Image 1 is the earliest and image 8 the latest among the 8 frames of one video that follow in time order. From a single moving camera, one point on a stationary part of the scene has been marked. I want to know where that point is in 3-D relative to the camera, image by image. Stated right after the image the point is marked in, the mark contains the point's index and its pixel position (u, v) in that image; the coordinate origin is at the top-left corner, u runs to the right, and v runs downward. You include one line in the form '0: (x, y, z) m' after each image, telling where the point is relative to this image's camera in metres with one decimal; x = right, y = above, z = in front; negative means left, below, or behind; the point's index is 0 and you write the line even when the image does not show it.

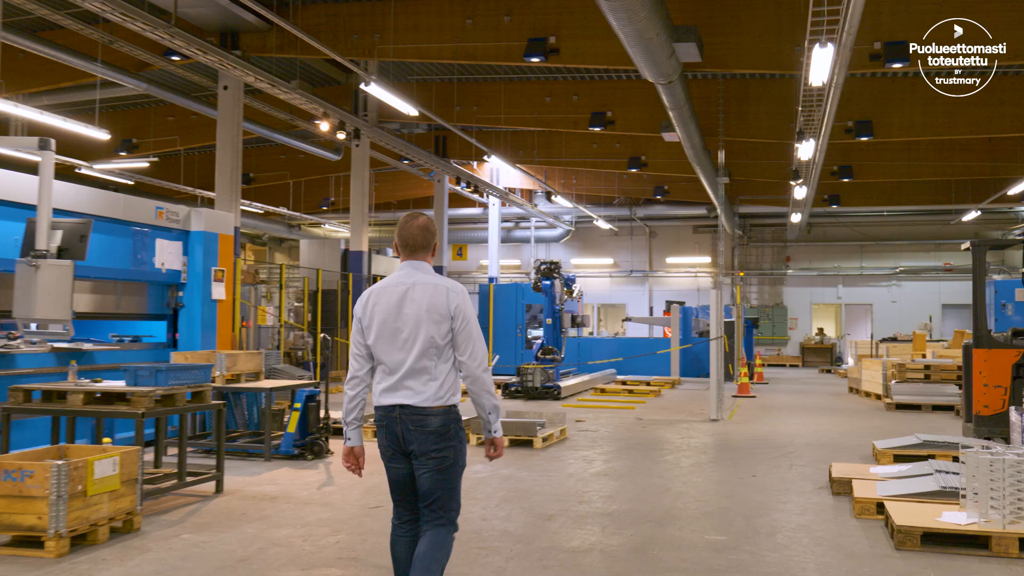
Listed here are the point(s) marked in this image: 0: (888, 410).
0: (+4.9, -1.6, +12.1) m
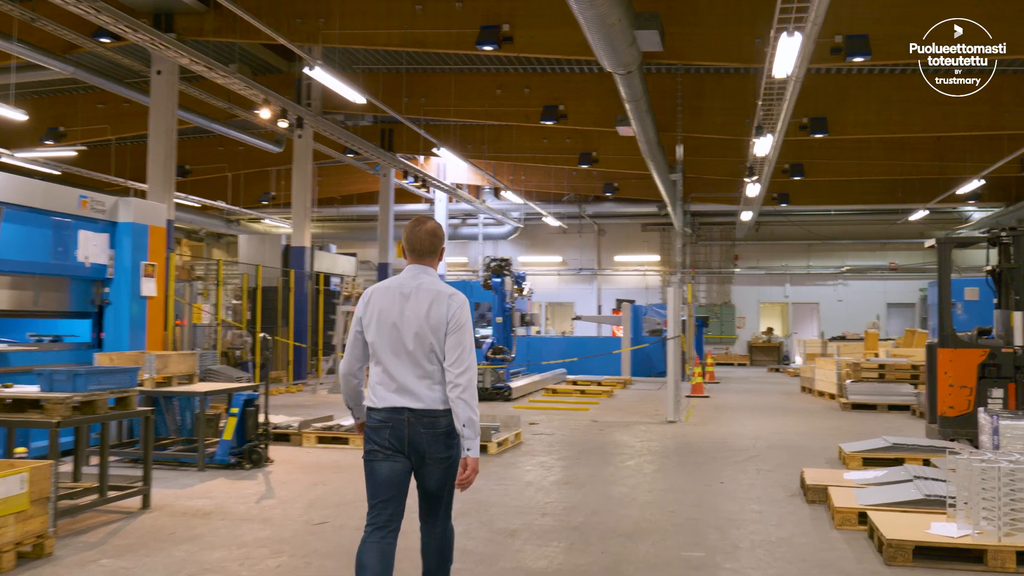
0: (+4.3, -1.6, +12.0) m
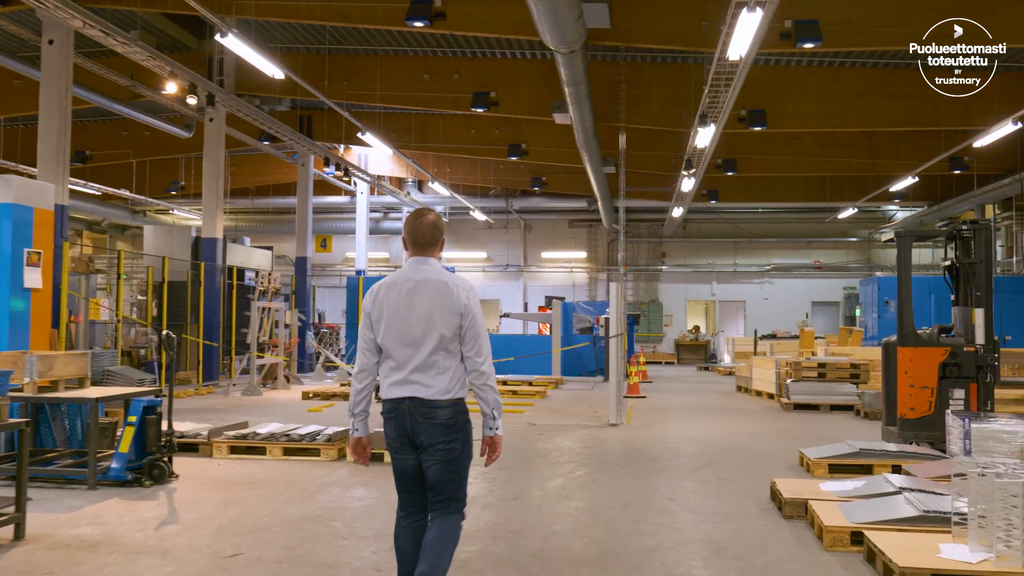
0: (+3.4, -1.5, +11.6) m
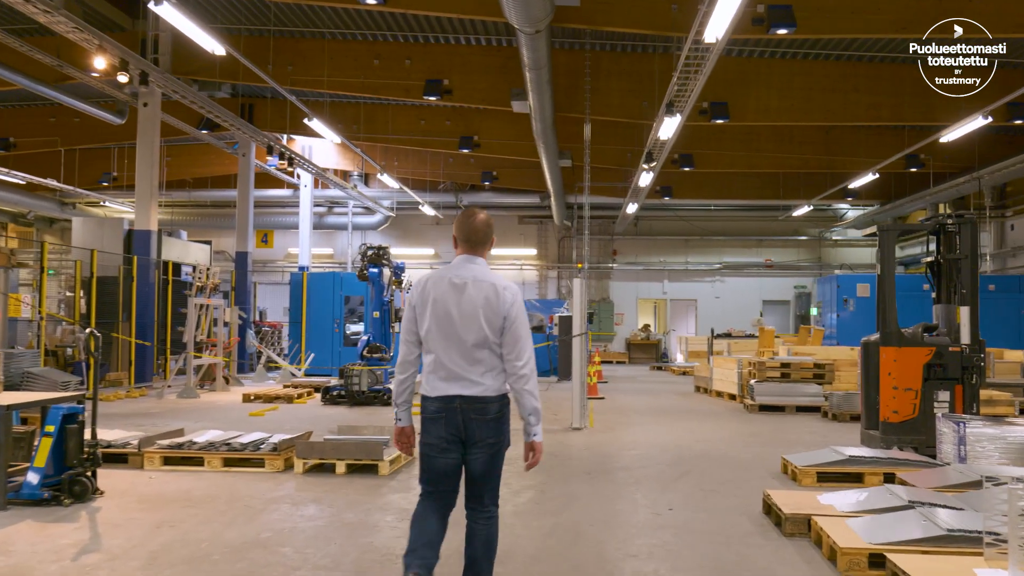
0: (+2.9, -1.5, +11.3) m
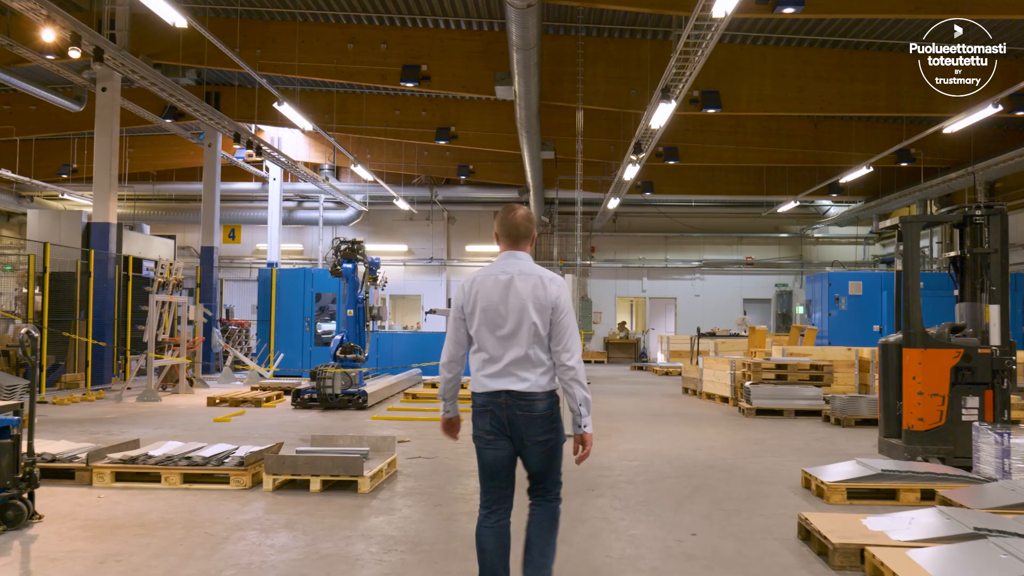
0: (+2.7, -1.5, +10.7) m
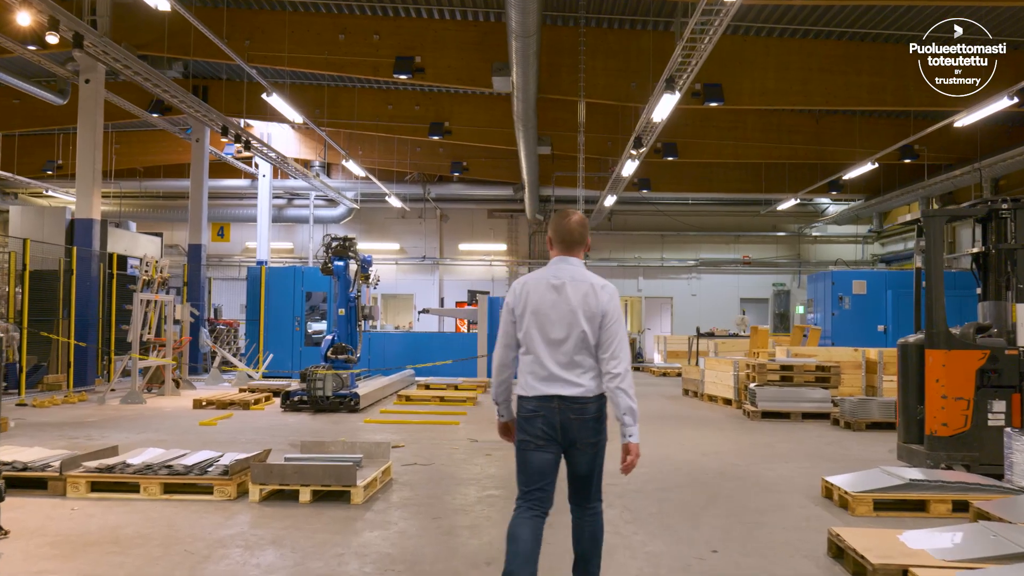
0: (+2.7, -1.5, +10.4) m
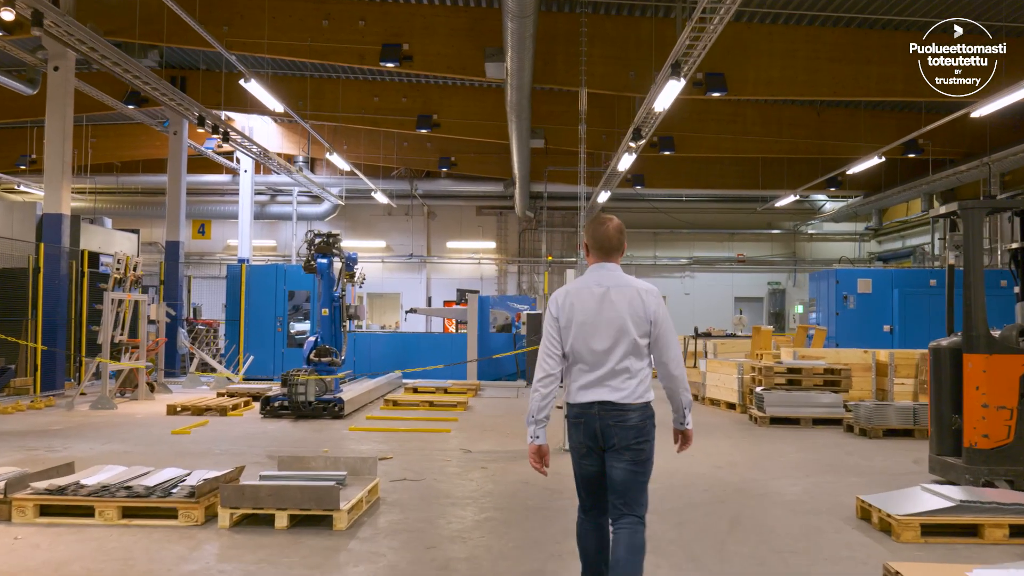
0: (+2.6, -1.4, +9.8) m
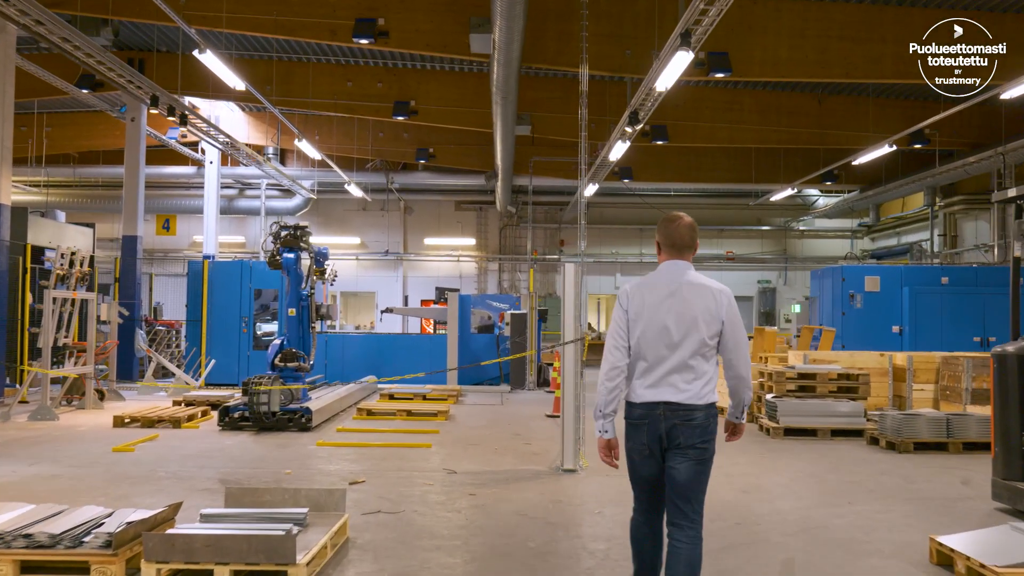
0: (+2.5, -1.4, +8.9) m
